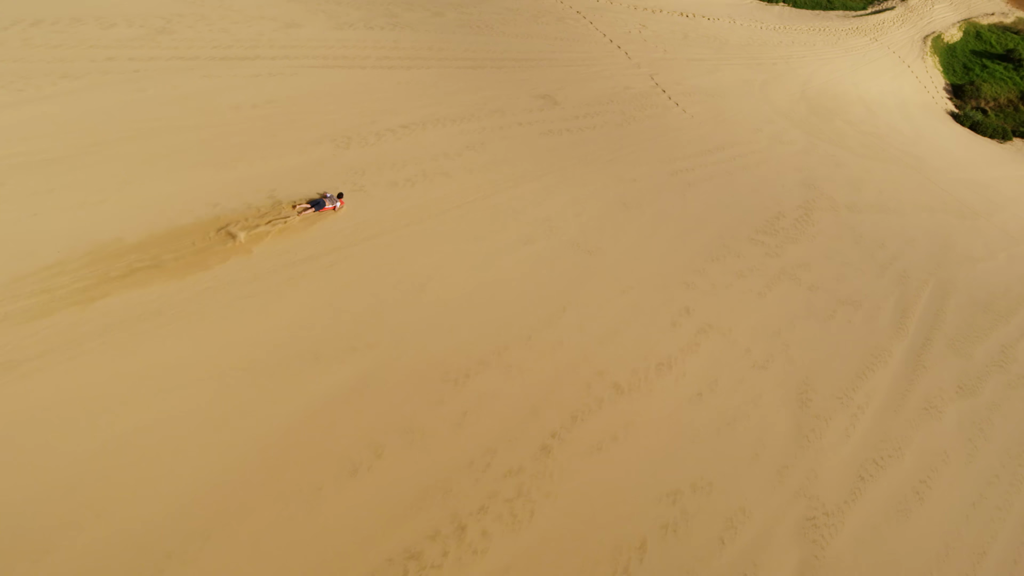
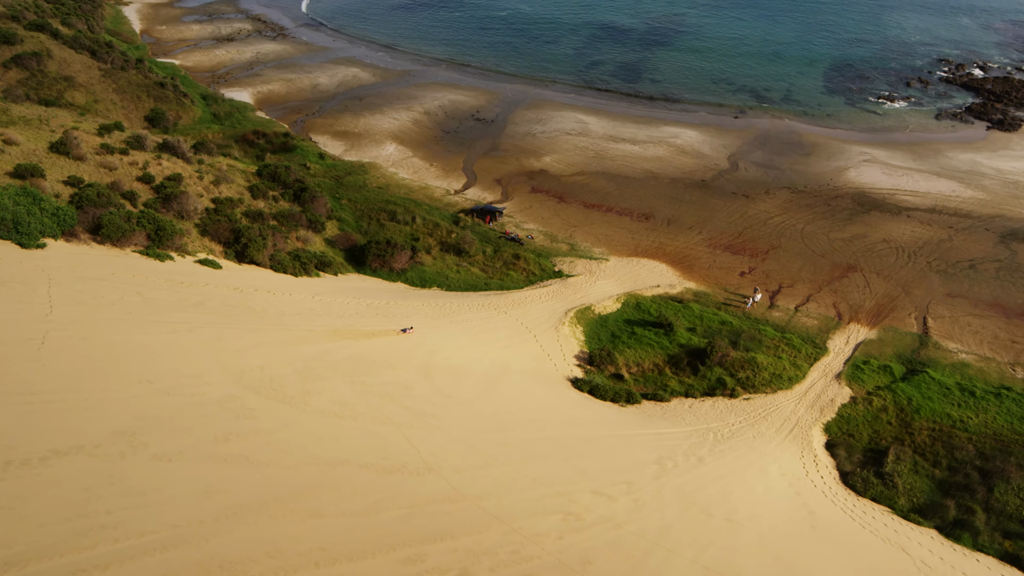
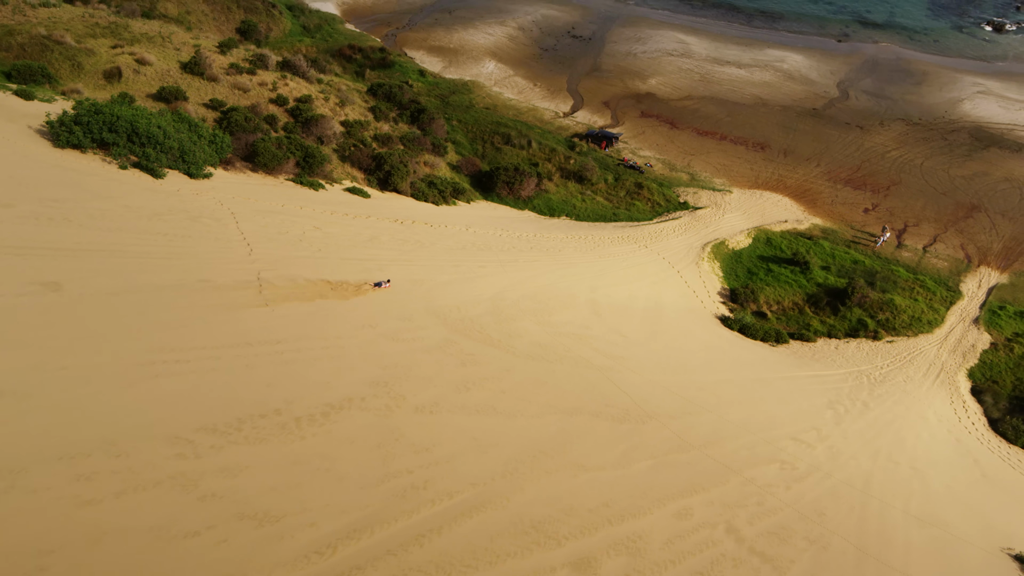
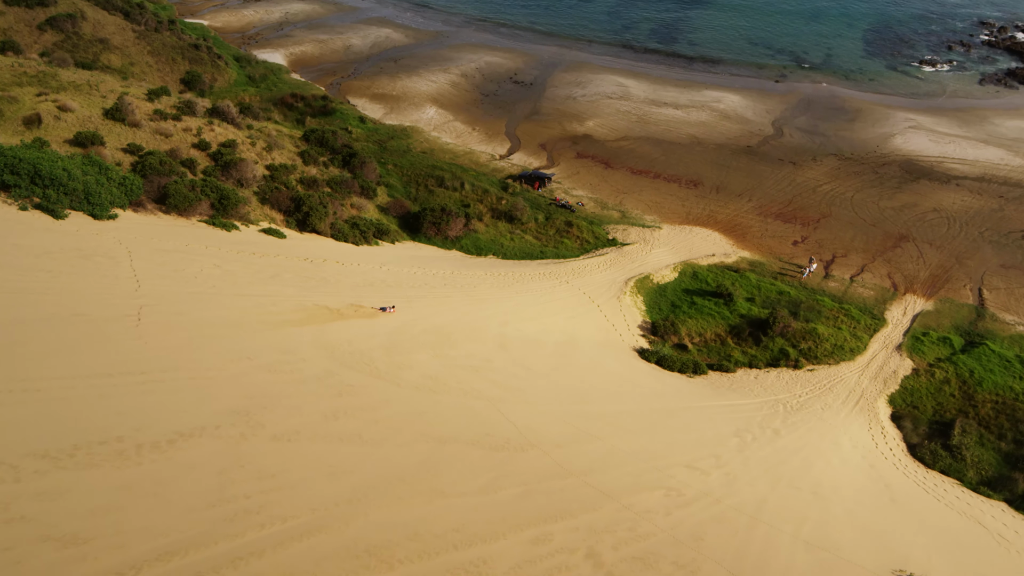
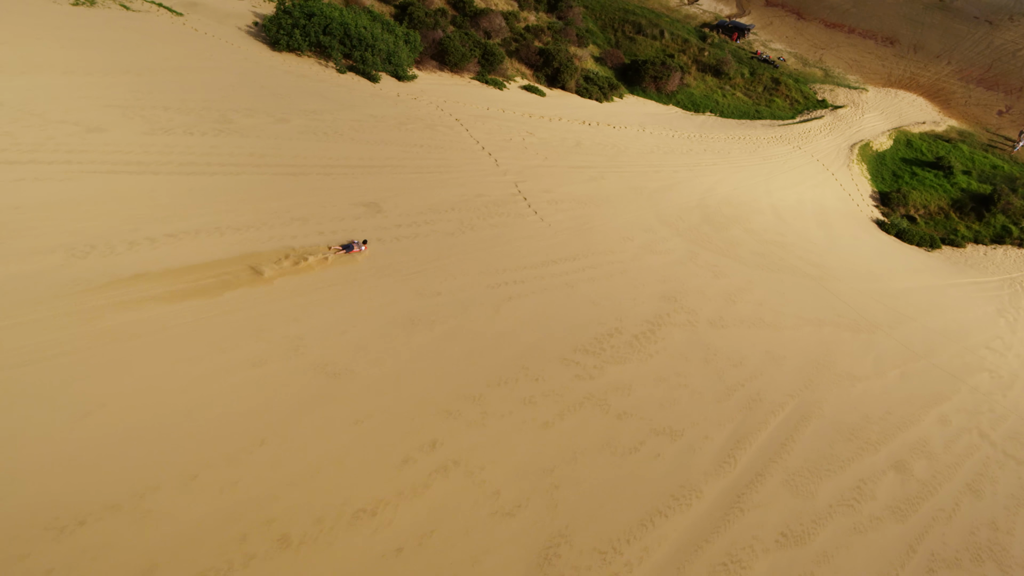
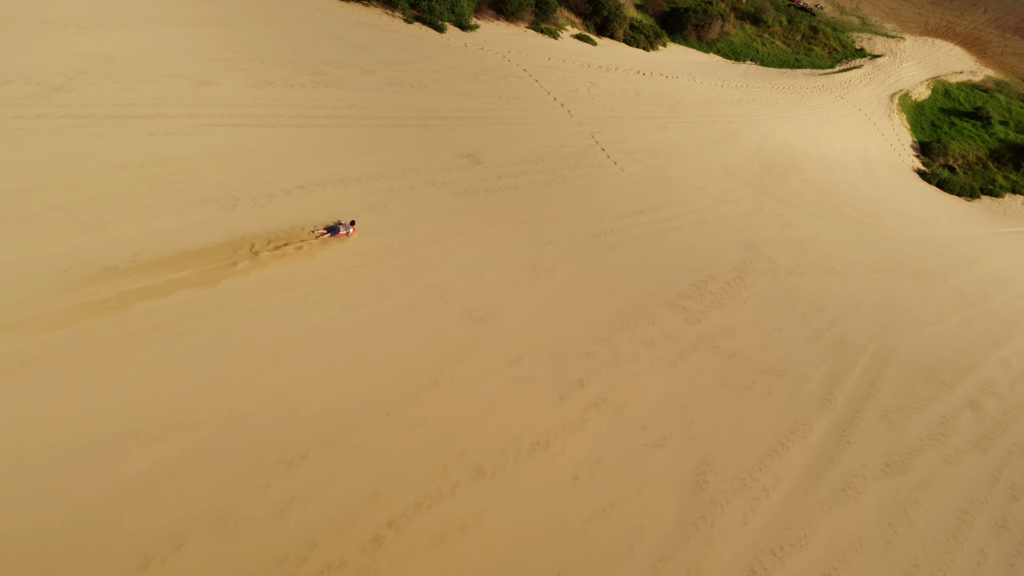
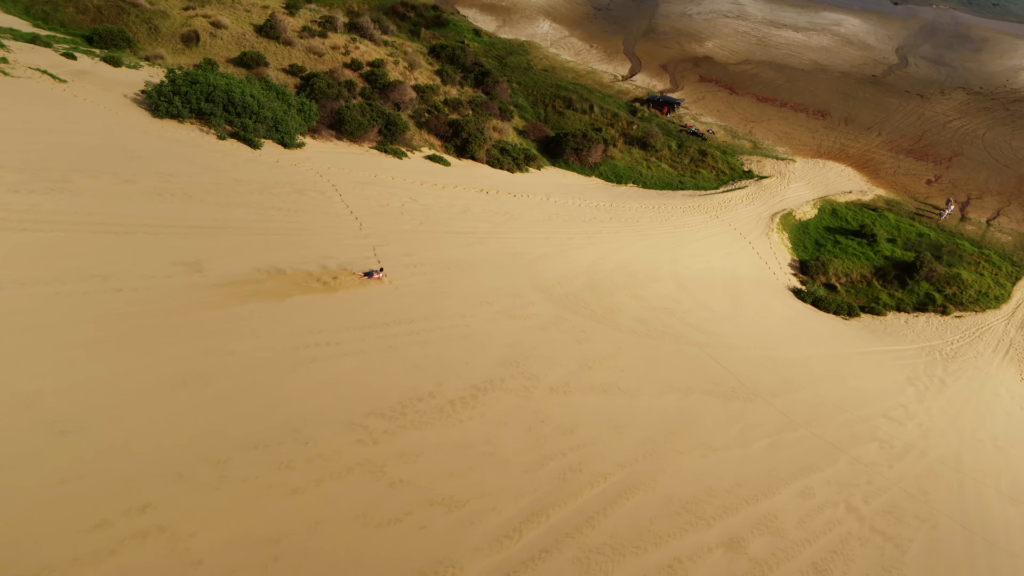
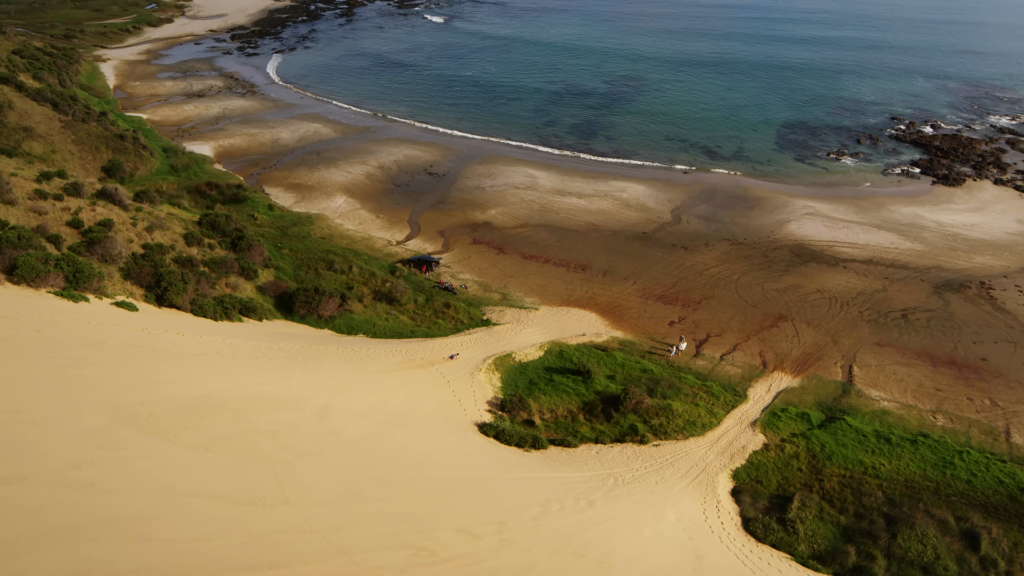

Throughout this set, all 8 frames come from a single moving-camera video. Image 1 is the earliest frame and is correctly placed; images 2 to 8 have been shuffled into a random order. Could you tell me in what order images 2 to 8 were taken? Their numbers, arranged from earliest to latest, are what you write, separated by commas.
6, 5, 7, 3, 4, 2, 8
